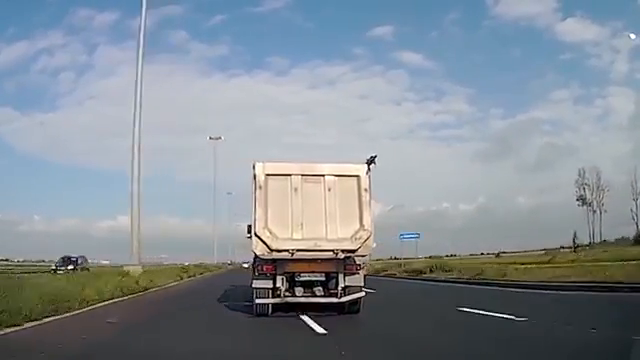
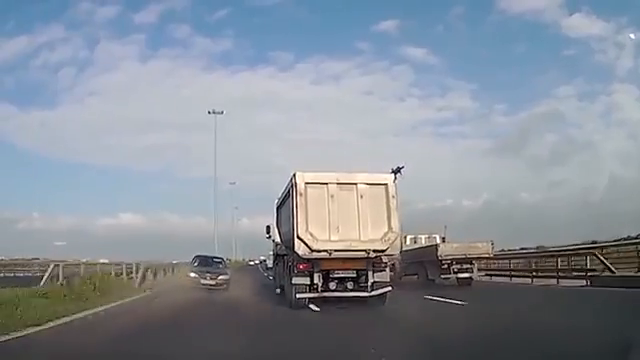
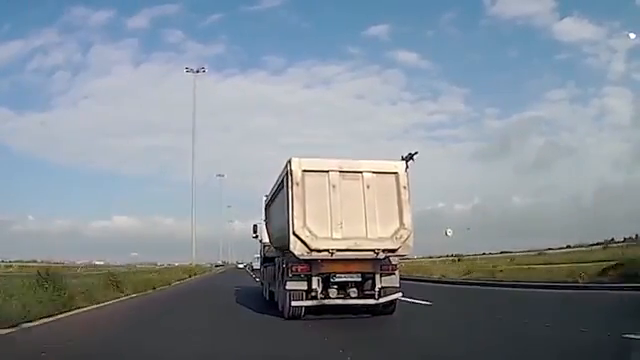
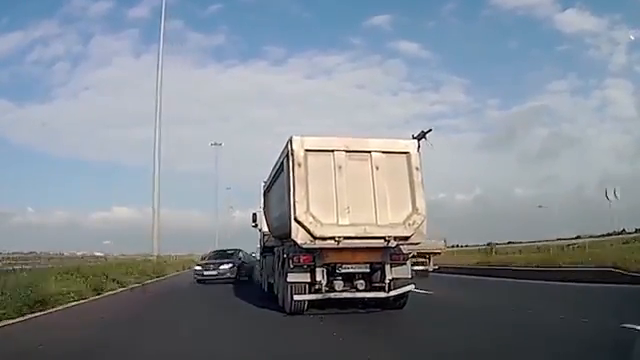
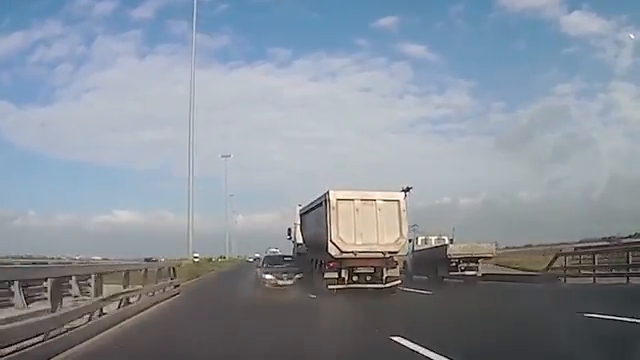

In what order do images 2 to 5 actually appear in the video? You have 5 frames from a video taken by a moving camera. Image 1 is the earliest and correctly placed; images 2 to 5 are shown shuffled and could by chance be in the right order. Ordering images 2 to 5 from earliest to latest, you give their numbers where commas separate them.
3, 4, 2, 5
